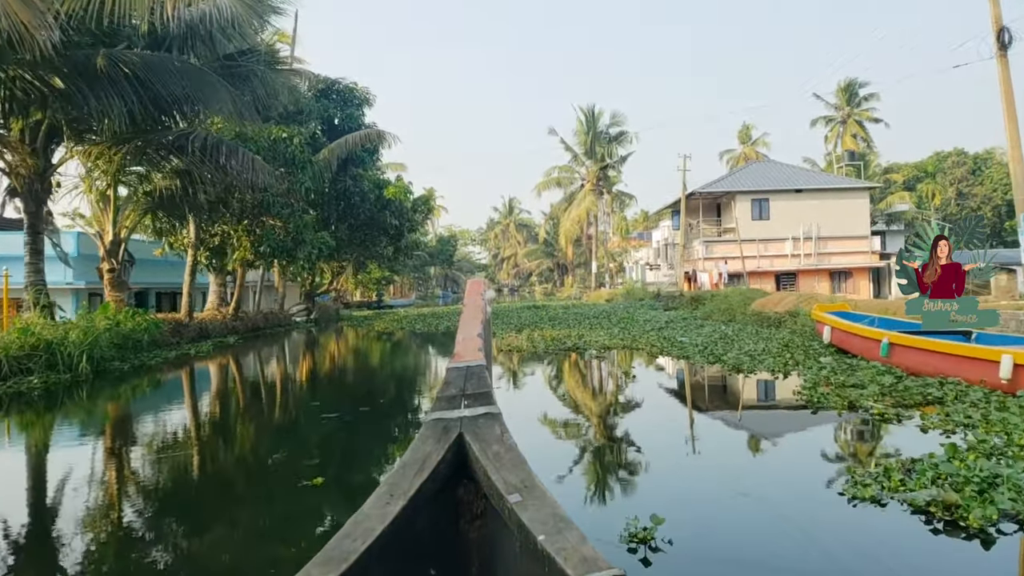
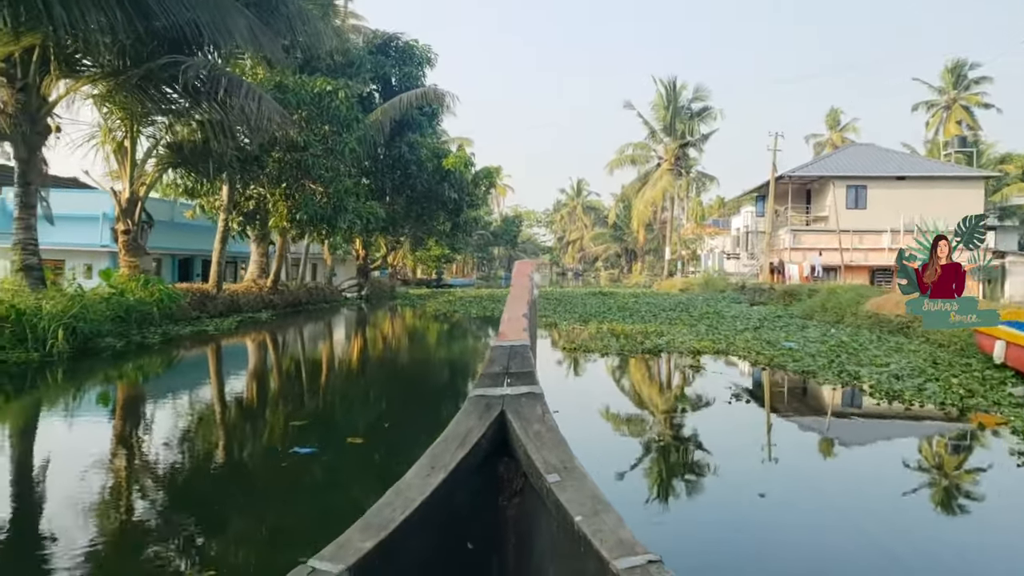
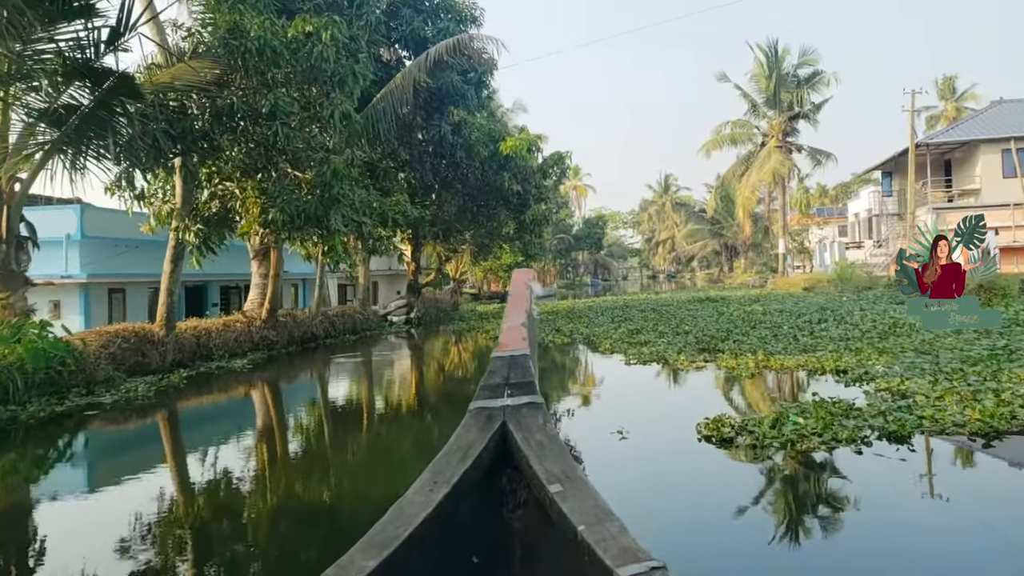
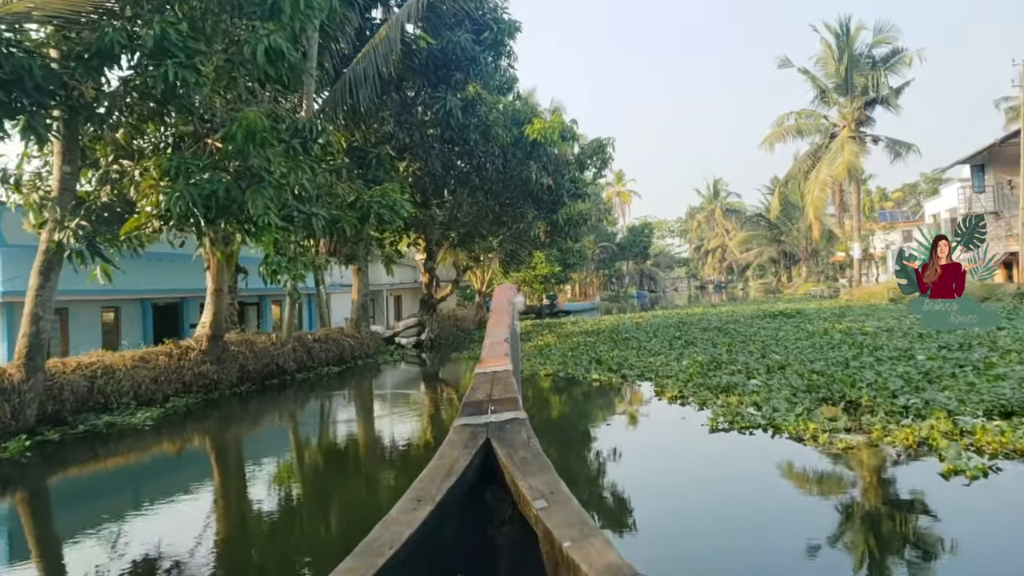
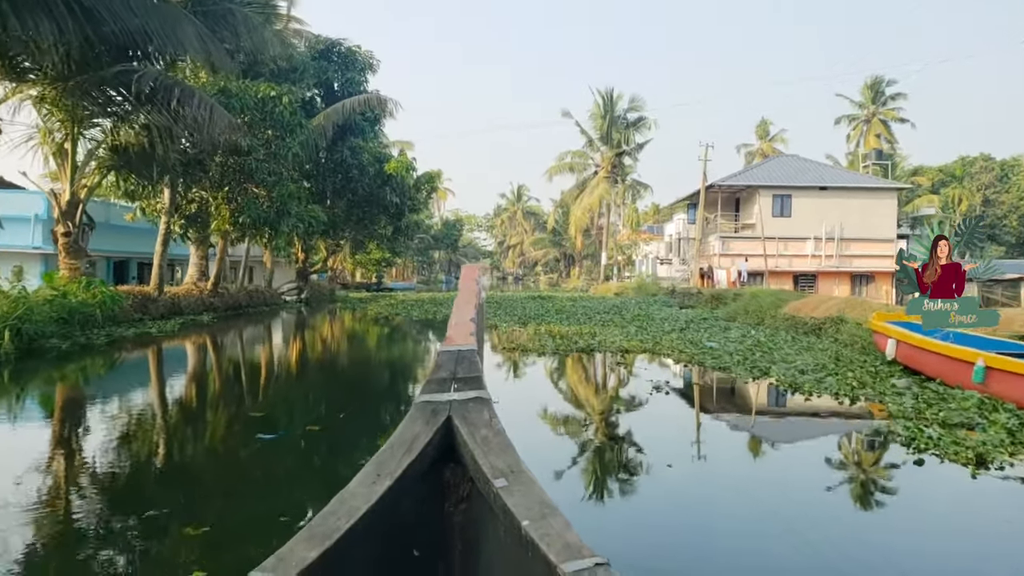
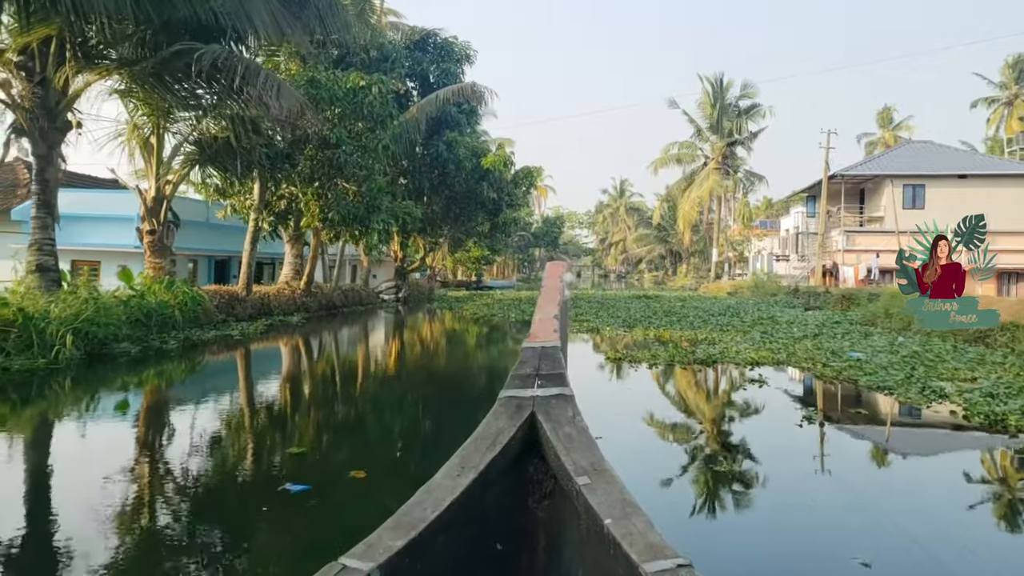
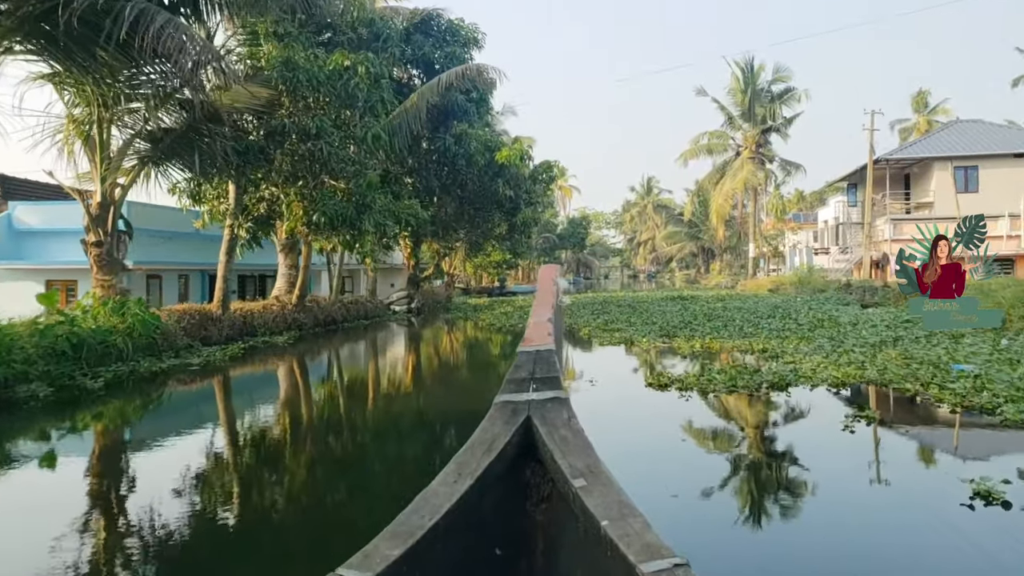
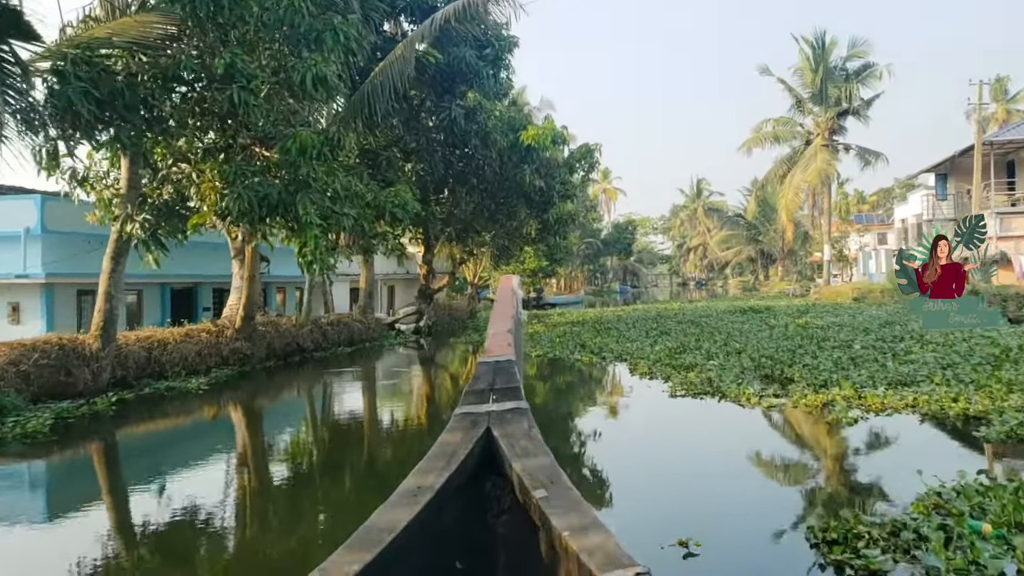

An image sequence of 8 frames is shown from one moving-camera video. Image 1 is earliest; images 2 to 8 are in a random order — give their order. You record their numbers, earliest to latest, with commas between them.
5, 2, 6, 7, 3, 8, 4
